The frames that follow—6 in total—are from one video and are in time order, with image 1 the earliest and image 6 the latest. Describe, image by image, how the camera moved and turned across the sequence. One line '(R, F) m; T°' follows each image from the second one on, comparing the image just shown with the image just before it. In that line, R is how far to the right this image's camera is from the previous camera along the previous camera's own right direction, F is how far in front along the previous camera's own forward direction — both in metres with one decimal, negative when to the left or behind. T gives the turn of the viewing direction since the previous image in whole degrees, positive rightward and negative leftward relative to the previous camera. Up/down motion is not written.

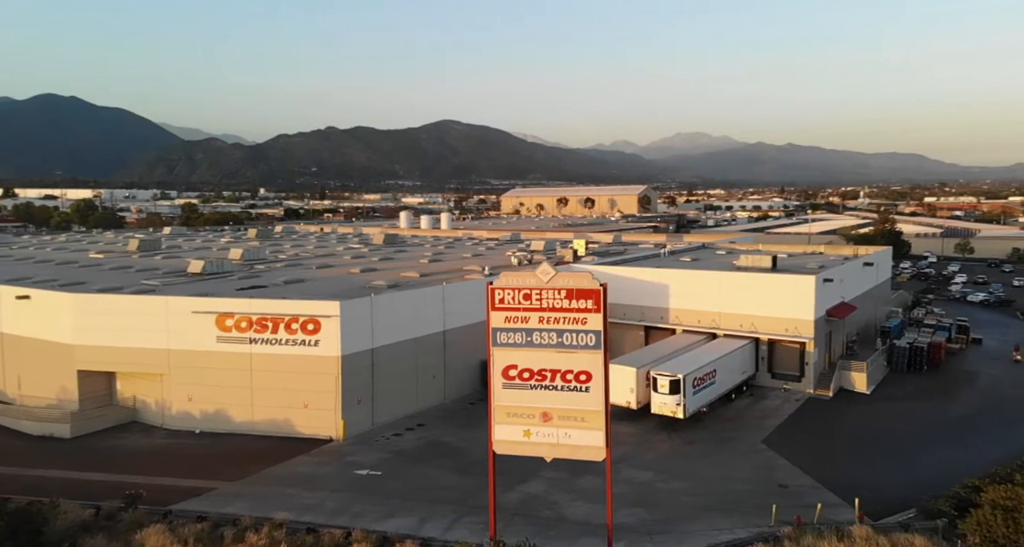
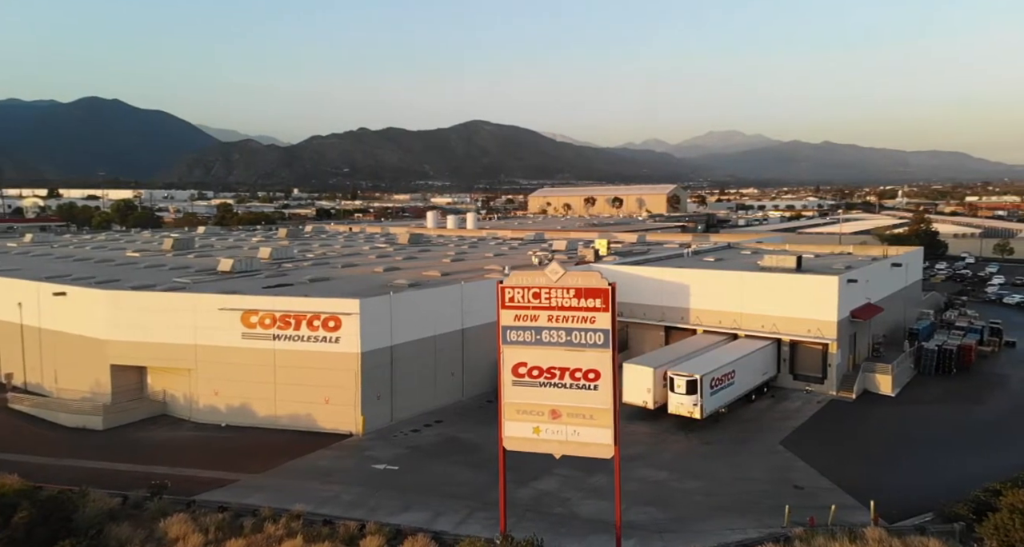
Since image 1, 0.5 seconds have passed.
(+0.9, -0.6) m; -2°
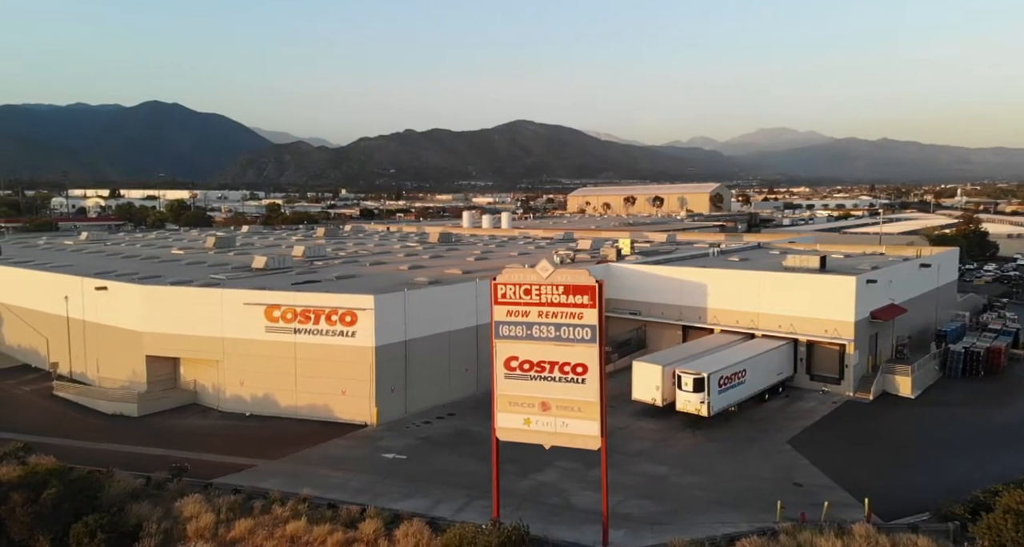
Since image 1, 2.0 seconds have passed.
(+2.2, -1.3) m; -3°
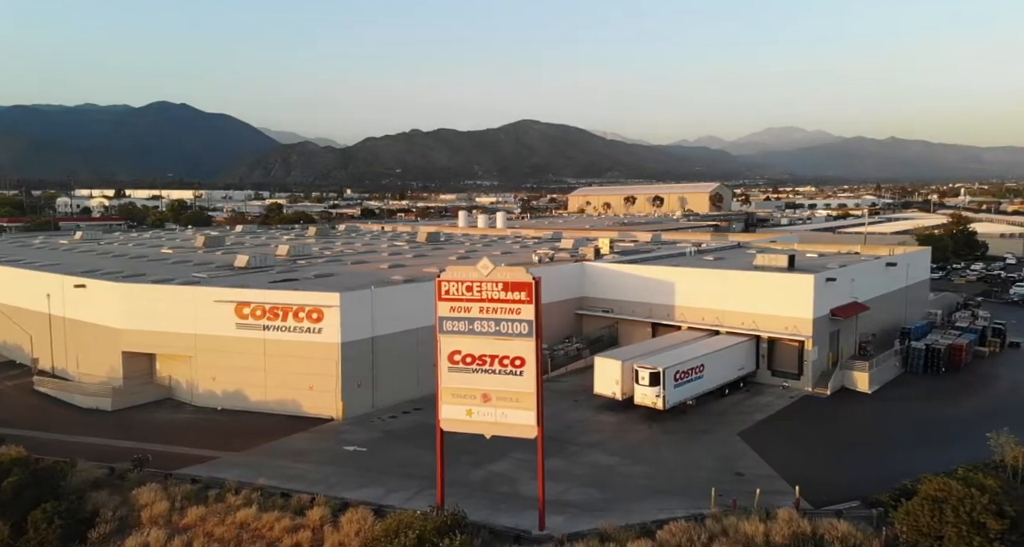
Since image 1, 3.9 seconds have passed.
(+2.5, -1.2) m; -1°
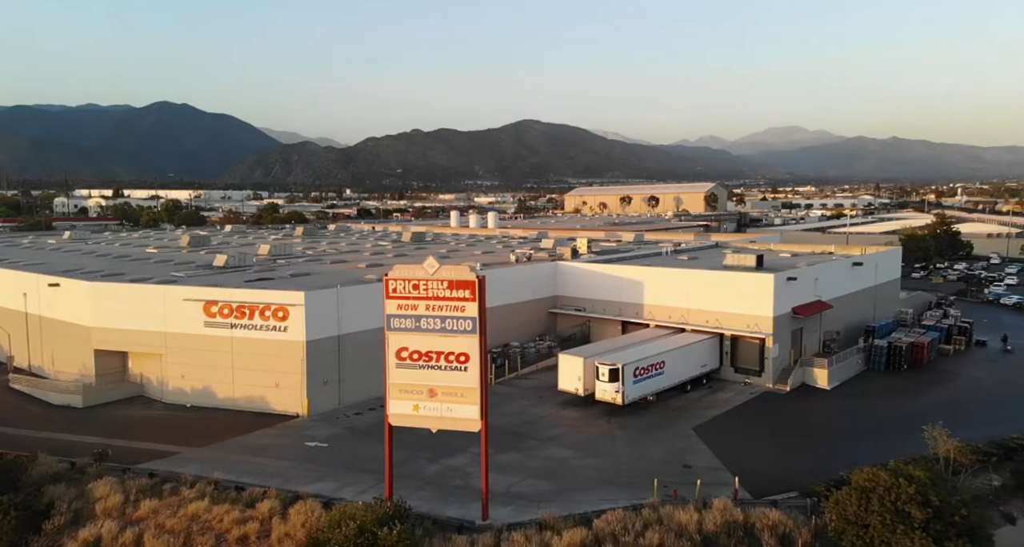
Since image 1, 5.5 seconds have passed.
(+2.2, -0.8) m; 0°
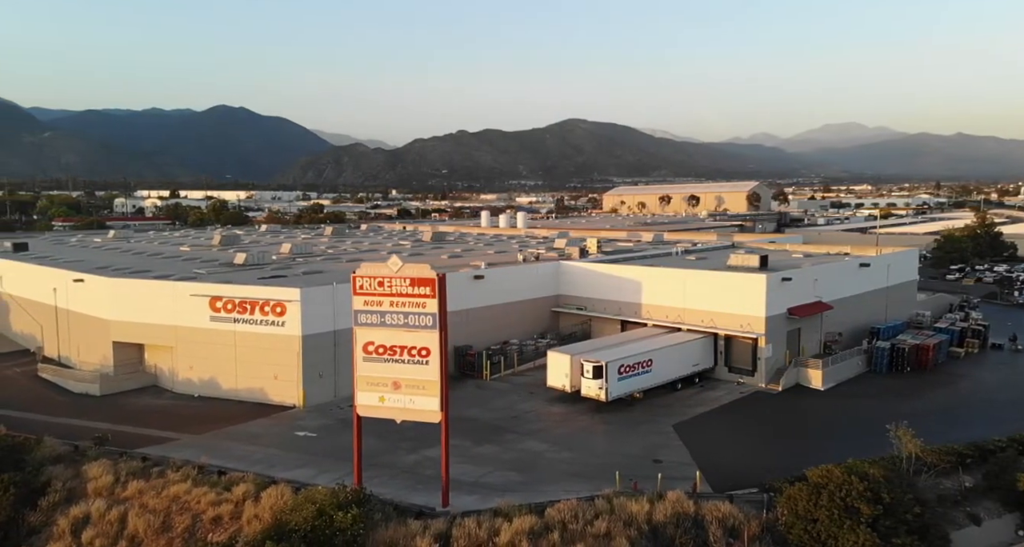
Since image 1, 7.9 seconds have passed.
(+3.8, -1.4) m; -4°
